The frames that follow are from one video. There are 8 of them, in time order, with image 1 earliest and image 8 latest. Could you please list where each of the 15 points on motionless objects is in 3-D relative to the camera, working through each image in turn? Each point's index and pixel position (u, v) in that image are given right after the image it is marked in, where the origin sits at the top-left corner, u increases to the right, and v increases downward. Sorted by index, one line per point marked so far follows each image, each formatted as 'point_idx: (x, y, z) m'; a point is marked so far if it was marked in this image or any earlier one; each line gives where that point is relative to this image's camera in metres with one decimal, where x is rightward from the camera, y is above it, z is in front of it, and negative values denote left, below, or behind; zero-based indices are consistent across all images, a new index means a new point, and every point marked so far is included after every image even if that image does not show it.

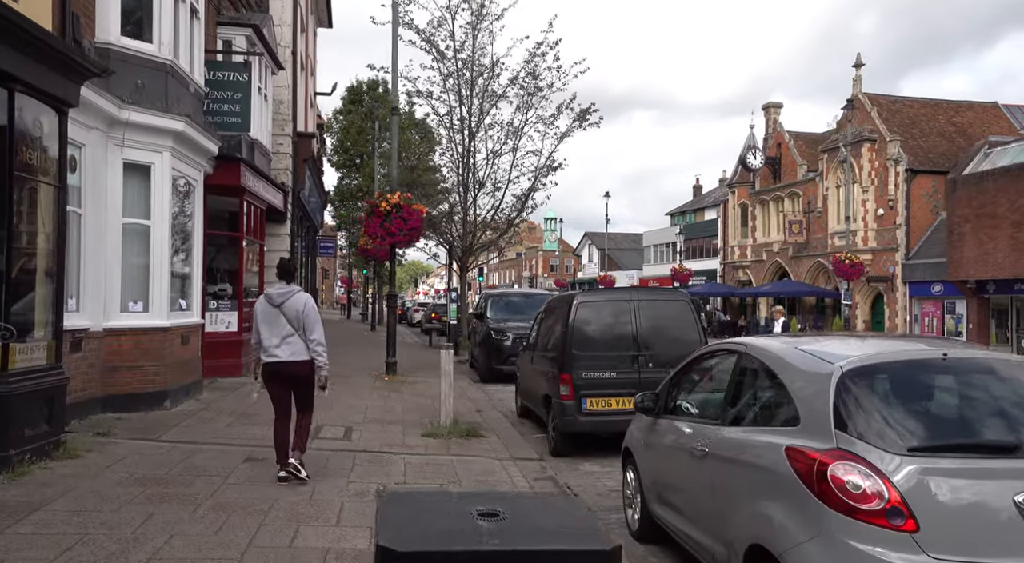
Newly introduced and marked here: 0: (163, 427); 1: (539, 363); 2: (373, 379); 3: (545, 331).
0: (-3.6, -1.5, +8.2) m
1: (+0.4, -1.0, +9.7) m
2: (-2.5, -1.8, +14.7) m
3: (+0.4, -0.6, +10.1) m
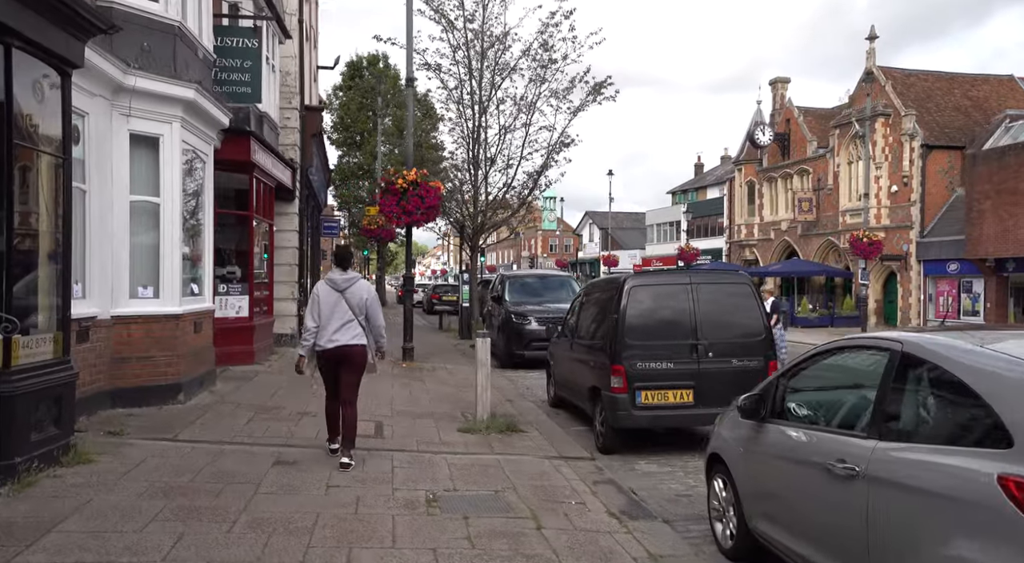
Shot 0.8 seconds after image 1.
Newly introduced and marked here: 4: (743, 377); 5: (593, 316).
0: (-3.2, -1.4, +7.5) m
1: (+0.8, -0.8, +9.0) m
2: (-2.1, -1.5, +14.0) m
3: (+0.9, -0.4, +9.4) m
4: (+2.3, -0.9, +7.7) m
5: (+0.9, -0.4, +9.1) m
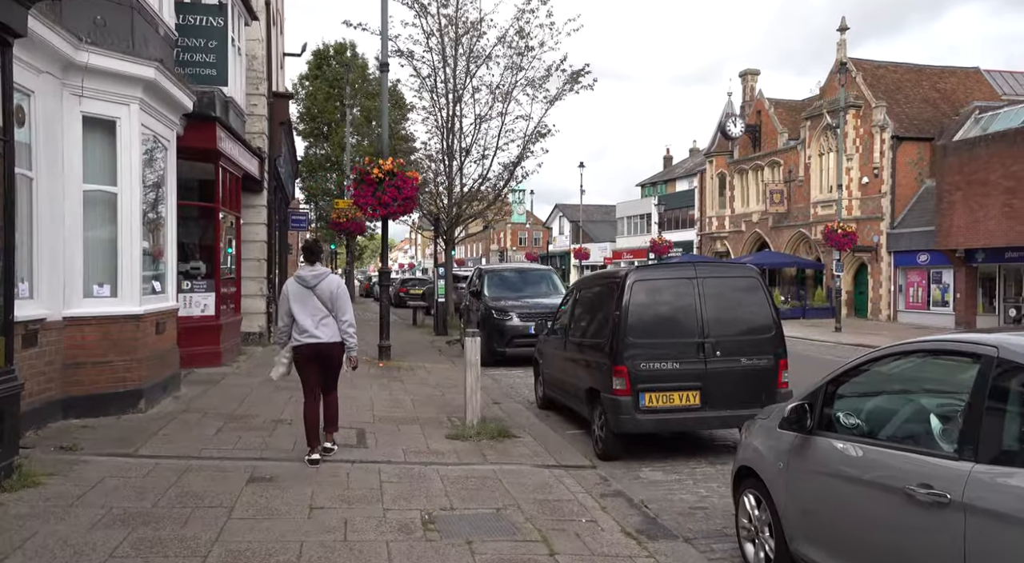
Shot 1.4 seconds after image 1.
0: (-3.2, -1.3, +6.8) m
1: (+0.7, -0.7, +8.5) m
2: (-2.4, -1.4, +13.3) m
3: (+0.8, -0.3, +8.8) m
4: (+2.2, -0.9, +7.2) m
5: (+0.8, -0.3, +8.5) m
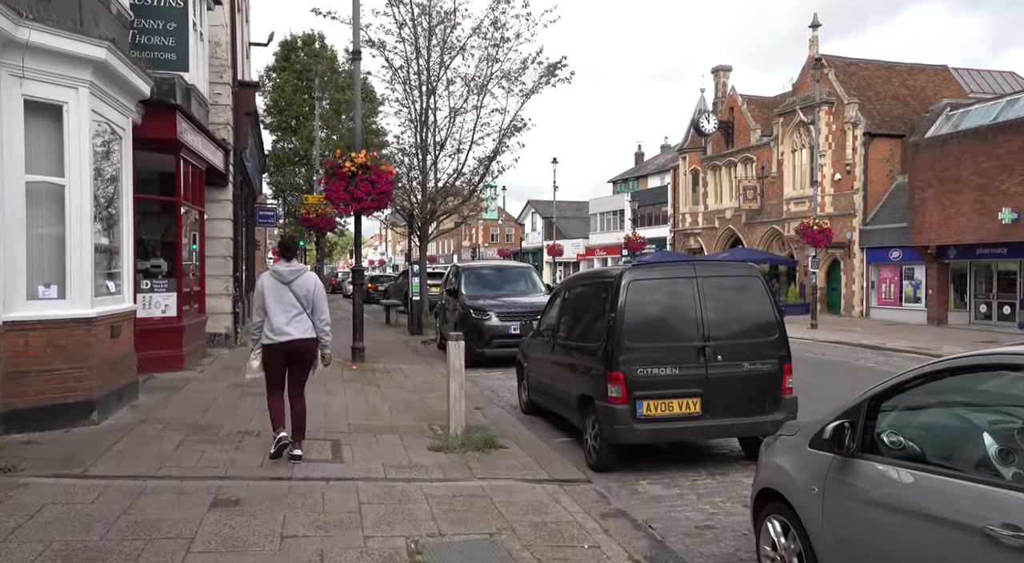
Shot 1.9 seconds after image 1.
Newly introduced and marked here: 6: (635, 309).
0: (-3.3, -1.3, +6.2) m
1: (+0.6, -0.7, +8.0) m
2: (-2.8, -1.4, +12.7) m
3: (+0.6, -0.3, +8.3) m
4: (+2.1, -0.9, +6.8) m
5: (+0.7, -0.3, +8.0) m
6: (+1.1, -0.2, +6.8) m
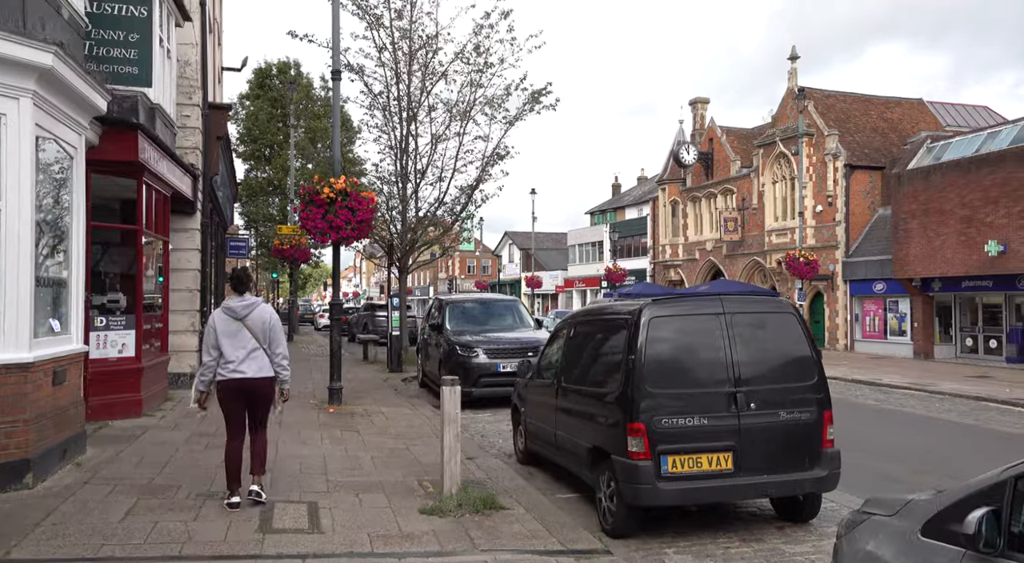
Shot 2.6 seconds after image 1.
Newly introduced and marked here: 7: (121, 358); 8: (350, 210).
0: (-3.2, -1.6, +5.2) m
1: (+0.6, -1.1, +7.2) m
2: (-2.9, -1.9, +11.7) m
3: (+0.6, -0.7, +7.5) m
4: (+2.1, -1.2, +6.0) m
5: (+0.7, -0.7, +7.2) m
6: (+1.1, -0.5, +6.0) m
7: (-5.0, -1.0, +10.2) m
8: (-2.5, +1.1, +12.1) m
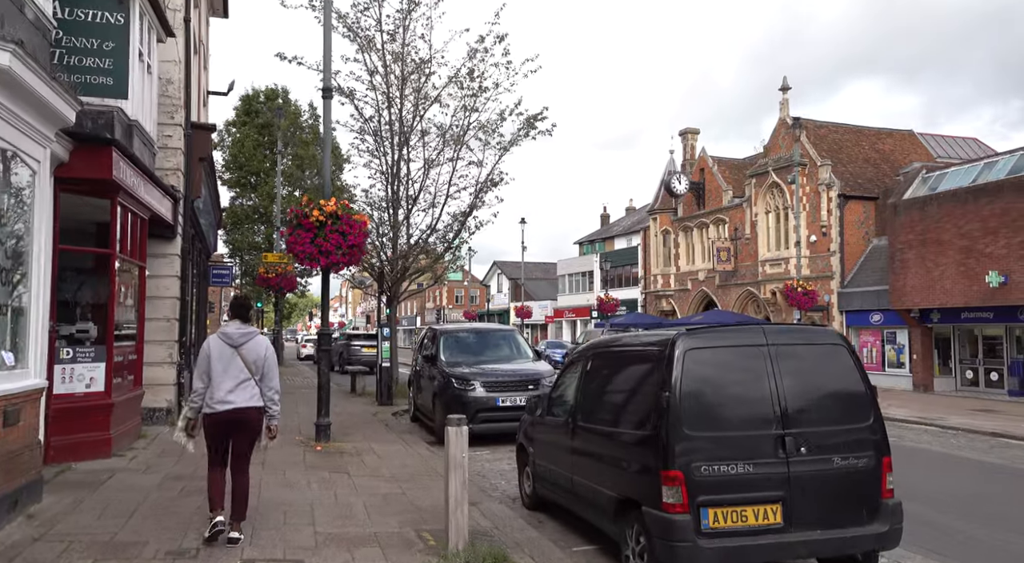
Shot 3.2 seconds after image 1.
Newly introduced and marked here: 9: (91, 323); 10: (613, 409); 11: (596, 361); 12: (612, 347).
0: (-3.1, -1.7, +4.3) m
1: (+0.7, -1.3, +6.4) m
2: (-2.9, -2.3, +10.9) m
3: (+0.7, -0.9, +6.8) m
4: (+2.3, -1.4, +5.3) m
5: (+0.8, -0.9, +6.5) m
6: (+1.2, -0.7, +5.3) m
7: (-5.0, -1.3, +9.4) m
8: (-2.5, +0.7, +11.4) m
9: (-5.2, -0.5, +9.7) m
10: (+0.8, -1.0, +6.2) m
11: (+0.7, -0.7, +6.9) m
12: (+0.8, -0.6, +6.6) m
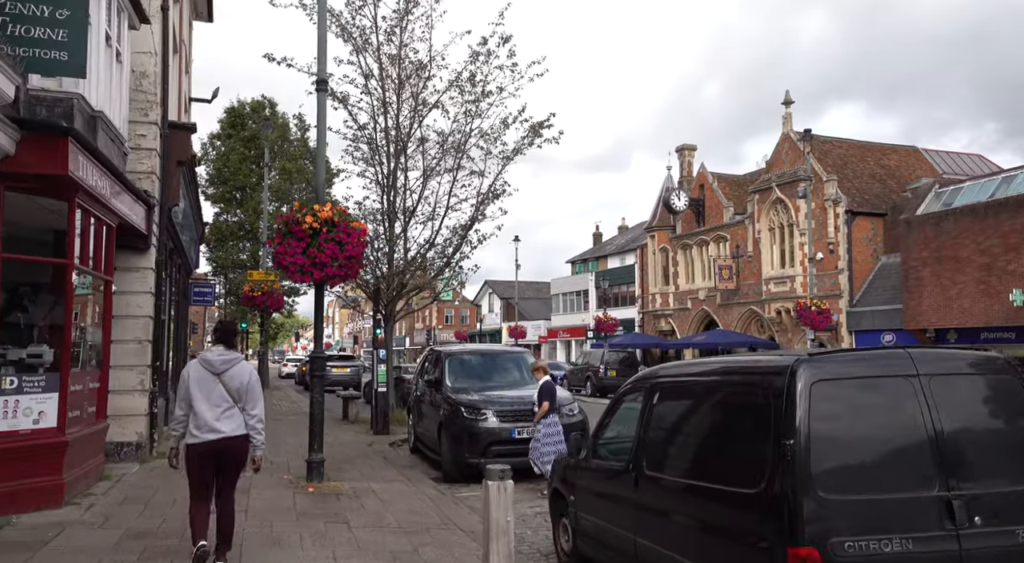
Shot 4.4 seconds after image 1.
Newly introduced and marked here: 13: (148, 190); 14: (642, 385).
0: (-2.7, -1.8, +2.9) m
1: (+1.0, -1.4, +5.0) m
2: (-2.6, -2.5, +9.4) m
3: (+1.0, -1.0, +5.4) m
4: (+2.6, -1.4, +3.9) m
5: (+1.1, -1.0, +5.1) m
6: (+1.6, -0.8, +3.9) m
7: (-4.7, -1.5, +7.9) m
8: (-2.2, +0.5, +10.0) m
9: (-4.9, -0.6, +8.2) m
10: (+1.1, -1.1, +4.9) m
11: (+1.1, -0.8, +5.6) m
12: (+1.2, -0.6, +5.3) m
13: (-5.3, +1.3, +11.5) m
14: (+1.0, -0.7, +5.8) m
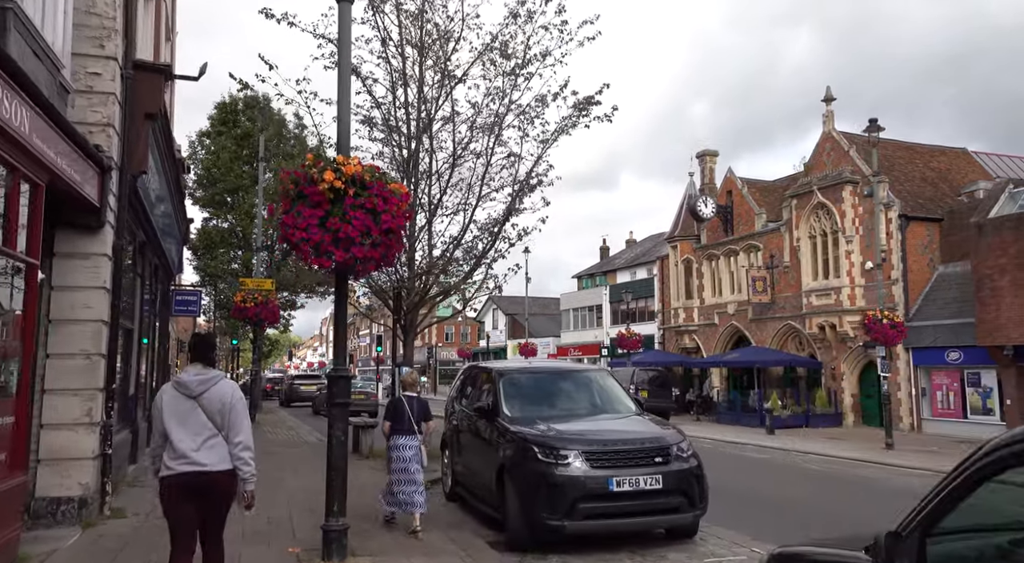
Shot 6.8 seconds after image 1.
0: (-1.7, -1.5, -0.3) m
1: (+2.0, -1.1, +1.9) m
2: (-1.6, -2.4, +6.2) m
3: (+2.0, -0.8, +2.3) m
4: (+3.6, -1.1, +0.8) m
5: (+2.1, -0.7, +2.0) m
6: (+2.6, -0.5, +0.8) m
7: (-3.7, -1.3, +4.7) m
8: (-1.3, +0.6, +6.9) m
9: (-3.9, -0.5, +5.1) m
10: (+2.2, -0.8, +1.7) m
11: (+2.1, -0.6, +2.4) m
12: (+2.2, -0.4, +2.1) m
13: (-4.3, +1.4, +8.3) m
14: (+2.0, -0.5, +2.7) m
